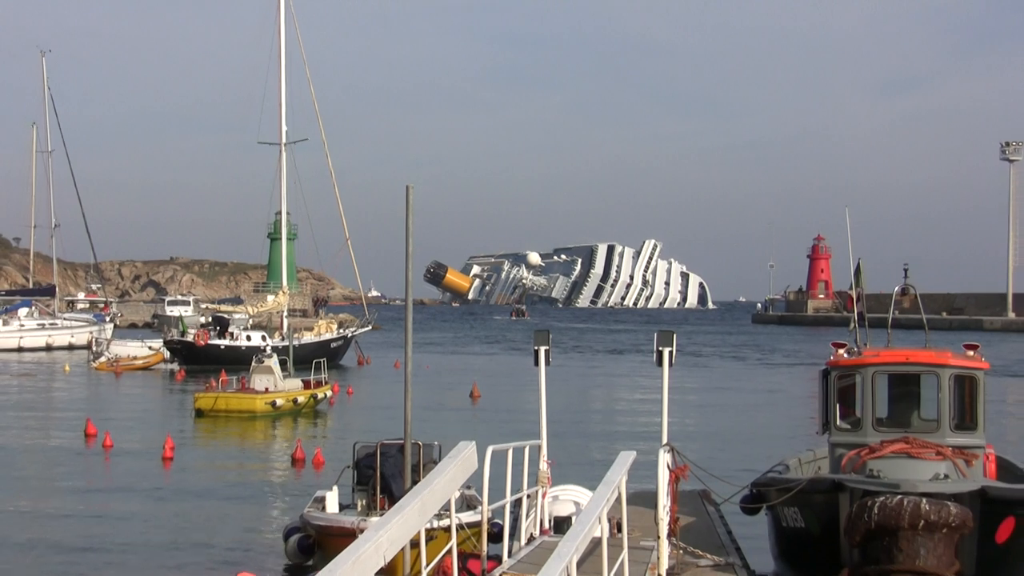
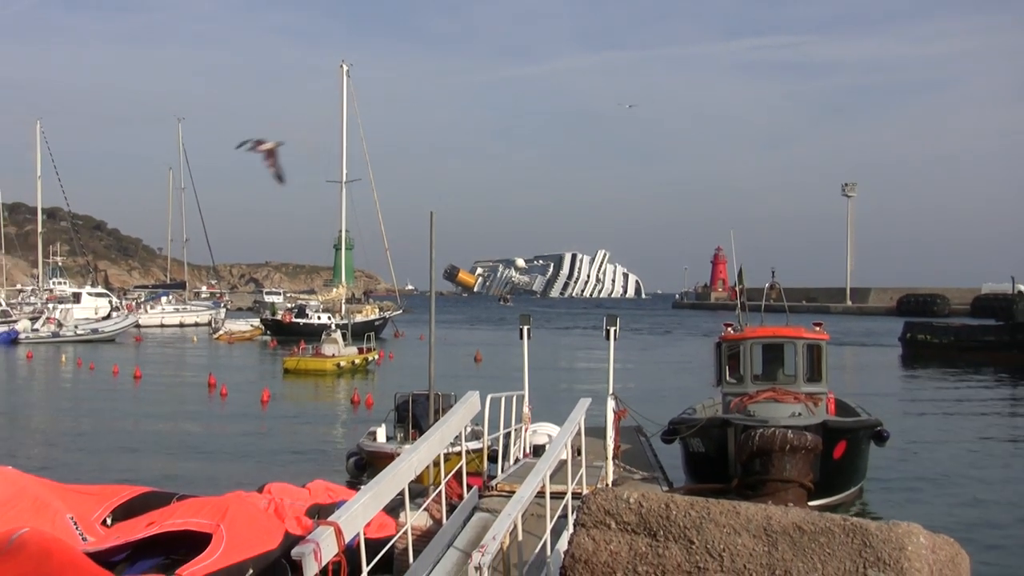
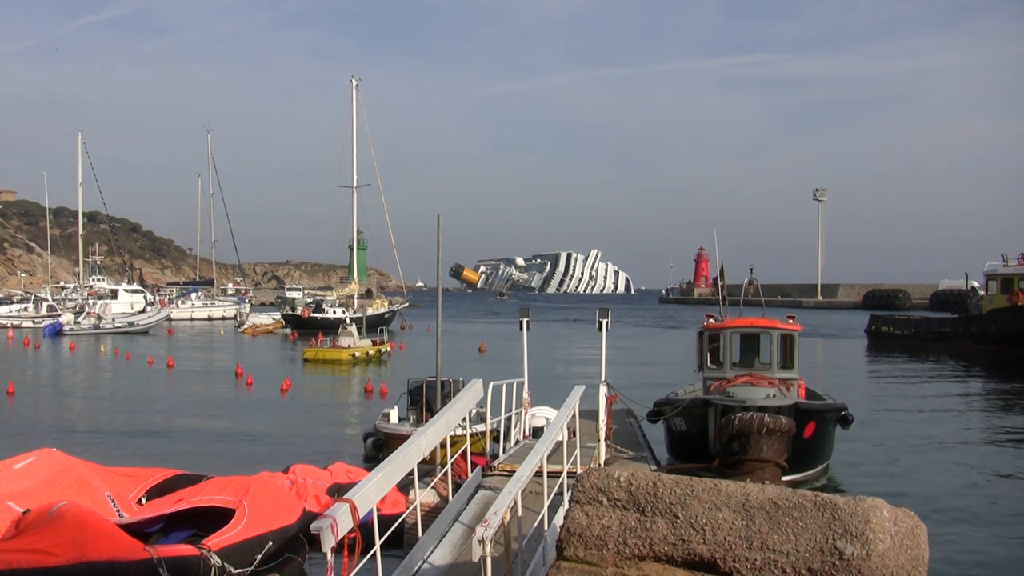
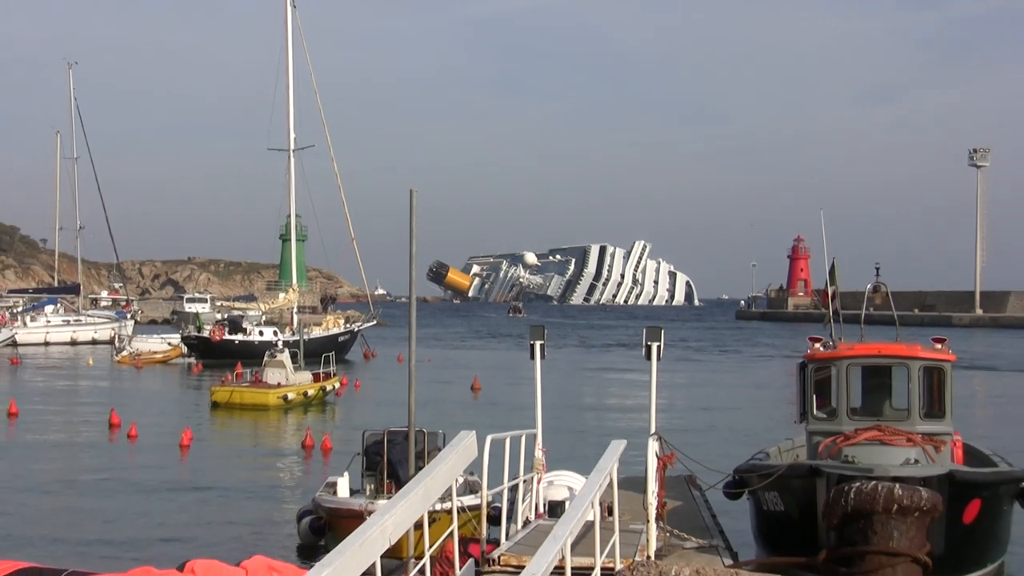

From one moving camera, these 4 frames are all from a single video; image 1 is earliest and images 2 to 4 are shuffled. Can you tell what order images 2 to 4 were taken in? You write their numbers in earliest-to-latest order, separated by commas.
4, 2, 3
